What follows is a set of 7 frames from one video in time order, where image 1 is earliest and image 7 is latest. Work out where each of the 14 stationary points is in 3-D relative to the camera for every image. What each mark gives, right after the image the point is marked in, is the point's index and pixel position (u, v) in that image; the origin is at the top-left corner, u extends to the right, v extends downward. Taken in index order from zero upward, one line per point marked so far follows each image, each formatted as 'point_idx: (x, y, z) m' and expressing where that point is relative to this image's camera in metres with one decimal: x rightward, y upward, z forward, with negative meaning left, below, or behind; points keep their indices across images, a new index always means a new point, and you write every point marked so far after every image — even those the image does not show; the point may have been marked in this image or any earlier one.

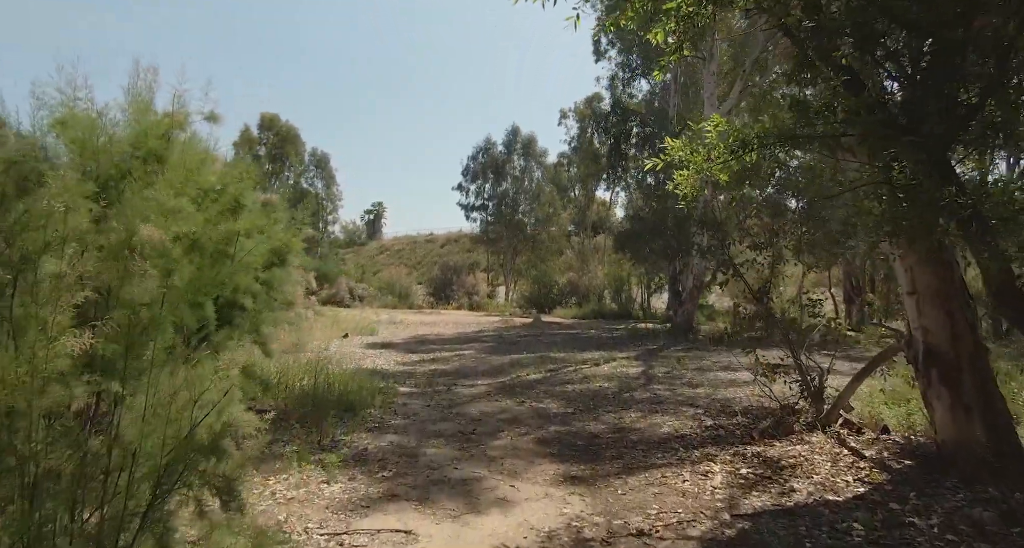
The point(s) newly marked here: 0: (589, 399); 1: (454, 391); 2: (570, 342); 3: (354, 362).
0: (+0.7, -1.1, +5.3) m
1: (-0.6, -1.1, +5.9) m
2: (+1.0, -1.2, +10.5) m
3: (-2.0, -1.1, +7.8) m
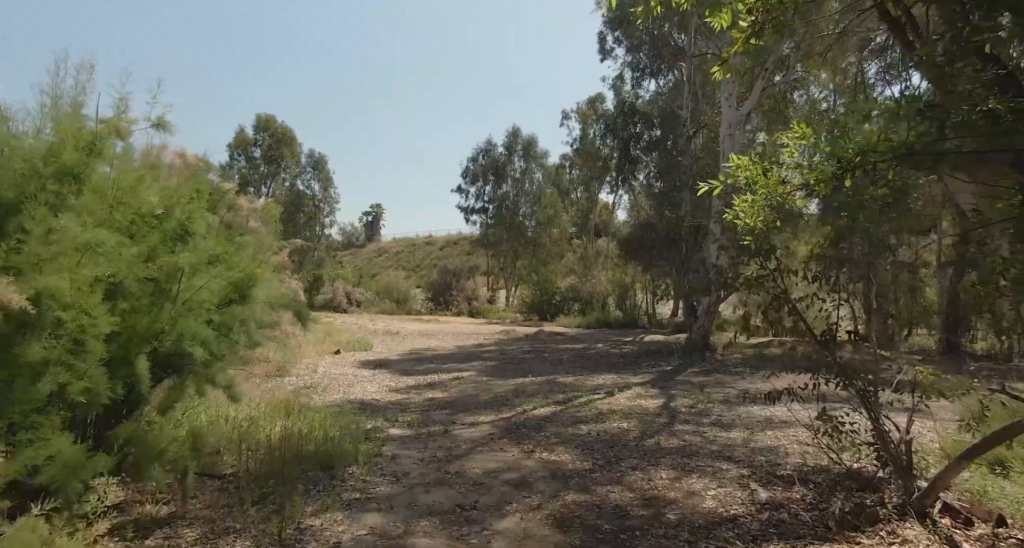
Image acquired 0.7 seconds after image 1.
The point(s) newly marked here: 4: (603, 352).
0: (+0.7, -1.3, +4.6) m
1: (-0.5, -1.3, +5.2) m
2: (+1.0, -1.4, +9.8) m
3: (-1.9, -1.4, +7.0) m
4: (+1.7, -1.4, +11.4) m
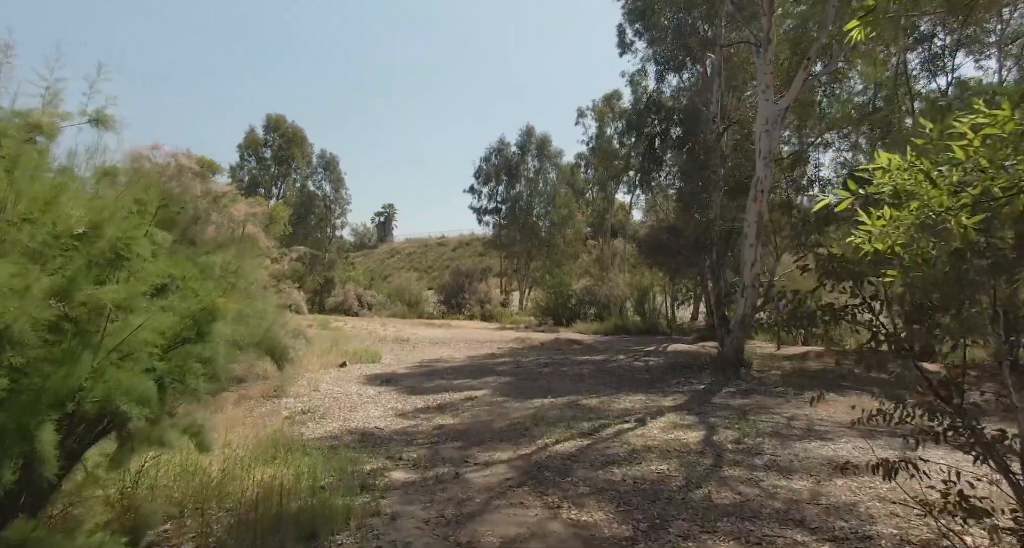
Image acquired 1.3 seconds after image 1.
0: (+0.9, -1.4, +3.9) m
1: (-0.4, -1.5, +4.5) m
2: (+1.3, -1.5, +9.1) m
3: (-1.7, -1.5, +6.4) m
4: (+2.0, -1.6, +10.6) m
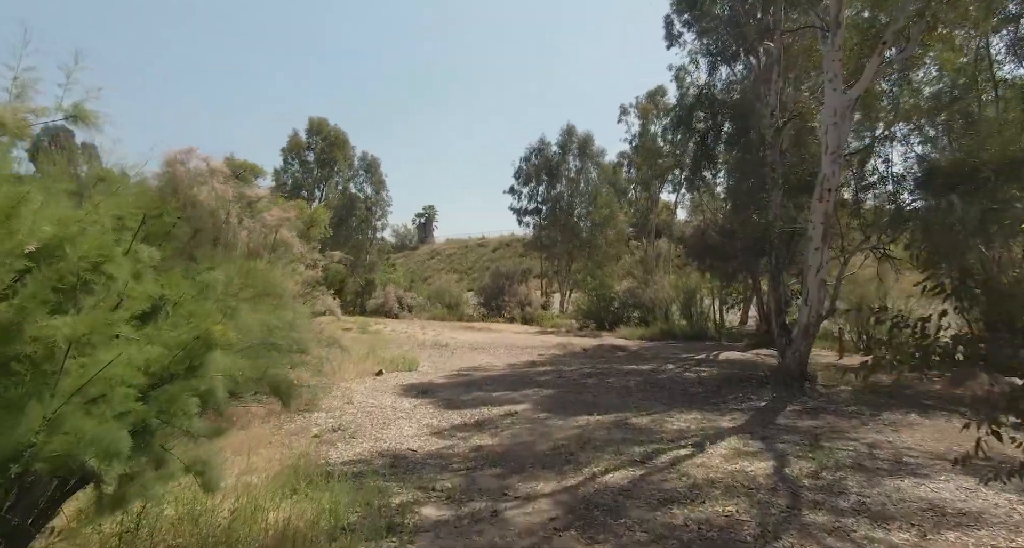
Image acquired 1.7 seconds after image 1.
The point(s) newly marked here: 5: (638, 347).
0: (+1.1, -1.5, +3.3) m
1: (-0.1, -1.6, +4.0) m
2: (+1.9, -1.6, +8.5) m
3: (-1.3, -1.6, +6.0) m
4: (+2.6, -1.6, +9.9) m
5: (+3.1, -1.8, +15.3) m
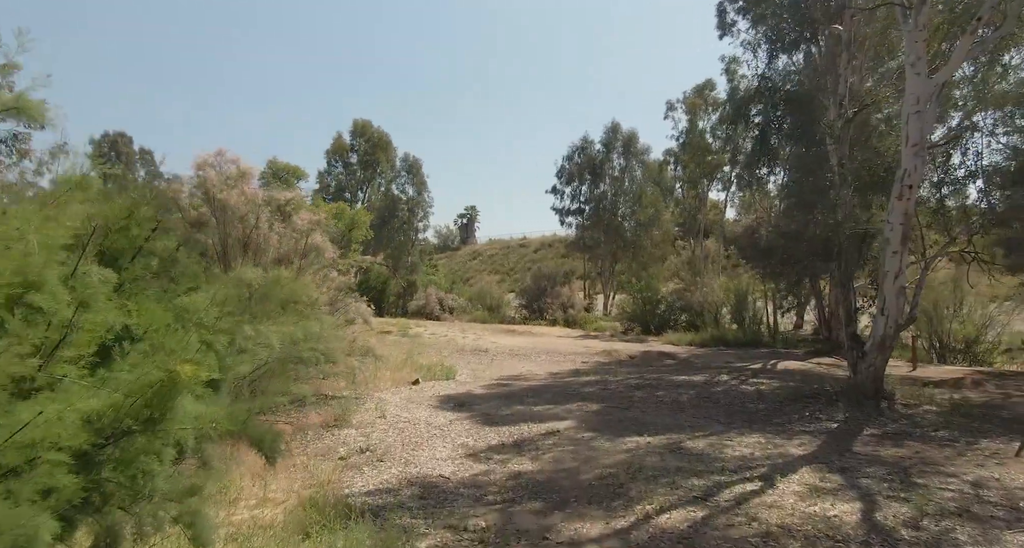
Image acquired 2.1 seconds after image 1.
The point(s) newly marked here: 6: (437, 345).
0: (+1.3, -1.6, +2.7) m
1: (+0.2, -1.6, +3.4) m
2: (+2.4, -1.7, +7.8) m
3: (-1.0, -1.7, +5.5) m
4: (+3.3, -1.7, +9.2) m
5: (+4.1, -1.9, +14.5) m
6: (-2.2, -2.0, +17.5) m
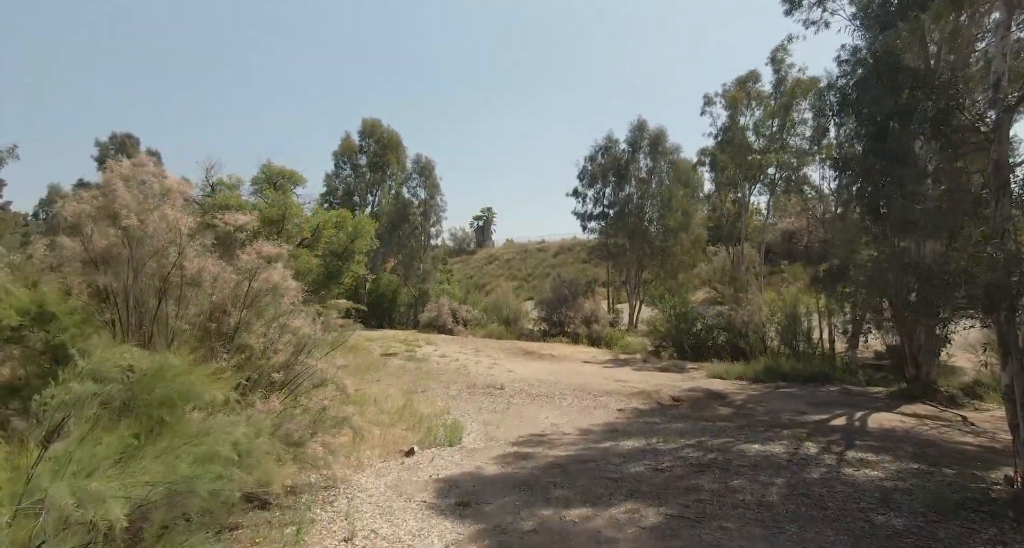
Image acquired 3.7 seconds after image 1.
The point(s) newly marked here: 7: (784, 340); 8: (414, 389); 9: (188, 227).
0: (+1.4, -2.1, +0.3) m
1: (+0.3, -2.1, +1.1) m
2: (+2.6, -2.2, +5.4) m
3: (-0.8, -2.2, +3.2) m
4: (+3.5, -2.2, +6.8) m
5: (+4.5, -2.4, +12.1) m
6: (-1.7, -2.5, +15.2) m
7: (+8.1, -2.0, +18.5) m
8: (-2.1, -2.5, +13.3) m
9: (-3.1, +0.5, +5.9) m
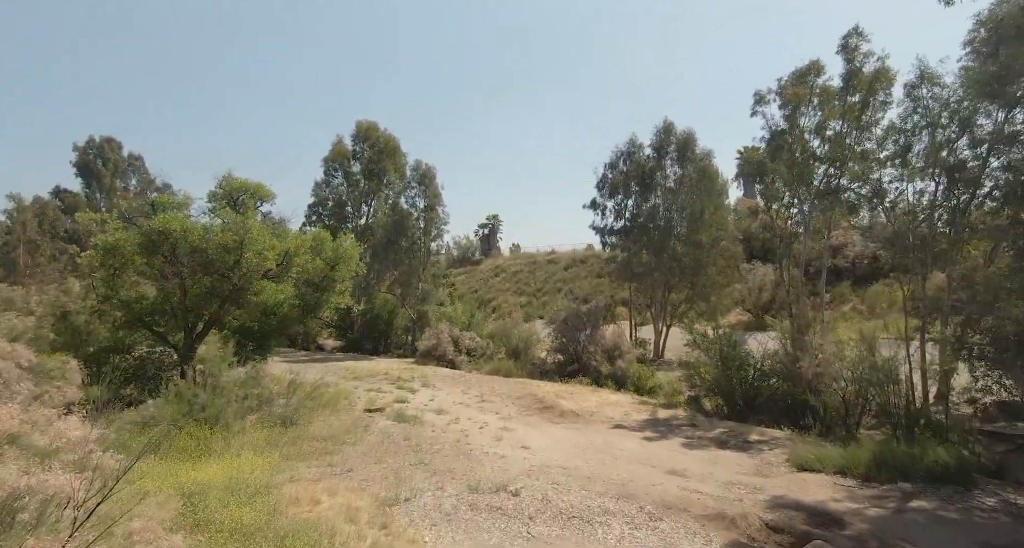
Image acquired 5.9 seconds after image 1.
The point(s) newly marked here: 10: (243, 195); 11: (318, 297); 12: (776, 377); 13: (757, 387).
0: (+1.5, -3.0, -3.4) m
1: (+0.4, -3.1, -2.7) m
2: (+2.8, -3.1, +1.6) m
3: (-0.6, -3.1, -0.6) m
4: (+3.8, -3.1, +3.0) m
5: (+4.8, -3.3, +8.3) m
6: (-1.4, -3.5, +11.5) m
7: (+8.5, -2.9, +14.7) m
8: (-1.8, -3.4, +9.5) m
9: (-2.8, -0.5, +2.2) m
10: (-7.3, +2.1, +16.6) m
11: (-5.7, -0.7, +18.2) m
12: (+7.2, -2.8, +16.6) m
13: (+6.7, -3.1, +16.9) m
